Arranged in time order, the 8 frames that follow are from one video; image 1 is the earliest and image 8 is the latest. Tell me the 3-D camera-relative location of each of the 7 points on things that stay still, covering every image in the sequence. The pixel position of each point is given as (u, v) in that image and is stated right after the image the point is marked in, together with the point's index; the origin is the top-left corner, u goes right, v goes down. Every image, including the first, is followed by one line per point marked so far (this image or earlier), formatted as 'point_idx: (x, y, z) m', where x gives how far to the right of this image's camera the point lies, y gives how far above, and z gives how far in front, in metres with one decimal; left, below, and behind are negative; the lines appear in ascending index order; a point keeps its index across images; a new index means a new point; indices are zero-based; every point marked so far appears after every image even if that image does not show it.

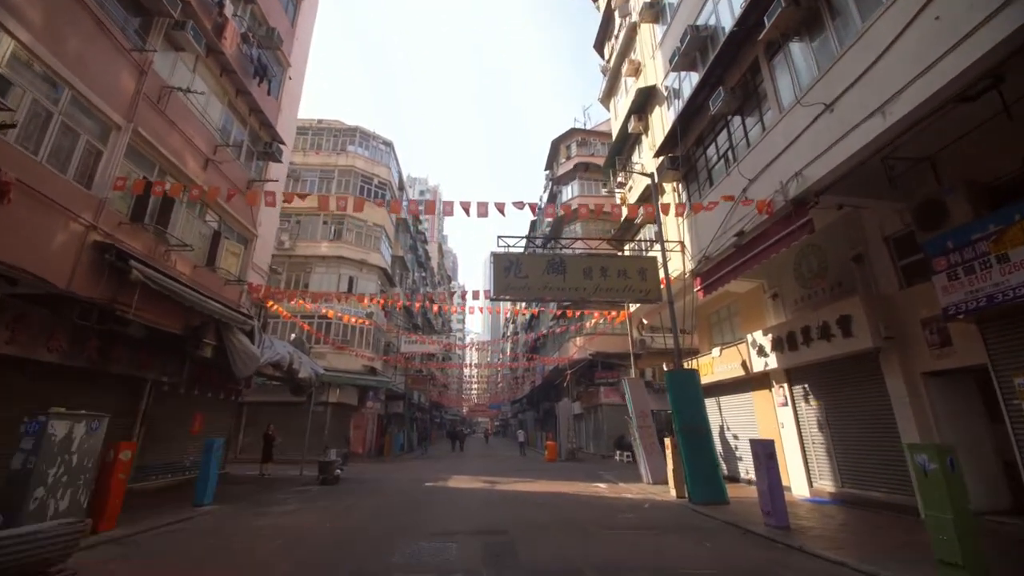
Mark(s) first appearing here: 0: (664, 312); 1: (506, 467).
0: (+7.4, -1.1, +14.6) m
1: (-0.4, -11.4, +19.3) m
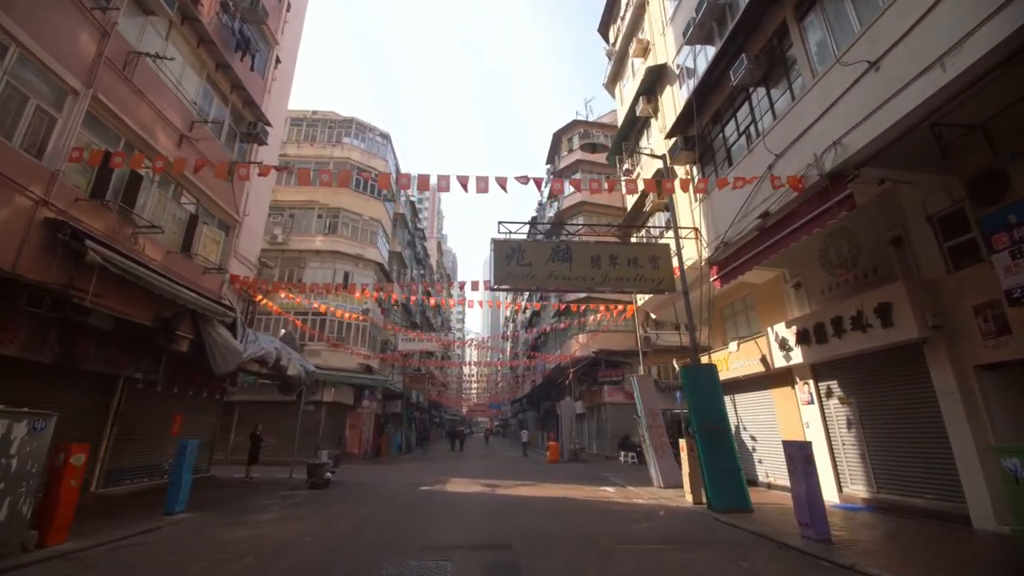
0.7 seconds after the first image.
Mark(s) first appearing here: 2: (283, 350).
0: (+7.4, -0.8, +13.8) m
1: (-0.4, -11.0, +18.5) m
2: (-9.6, -2.6, +12.9) m
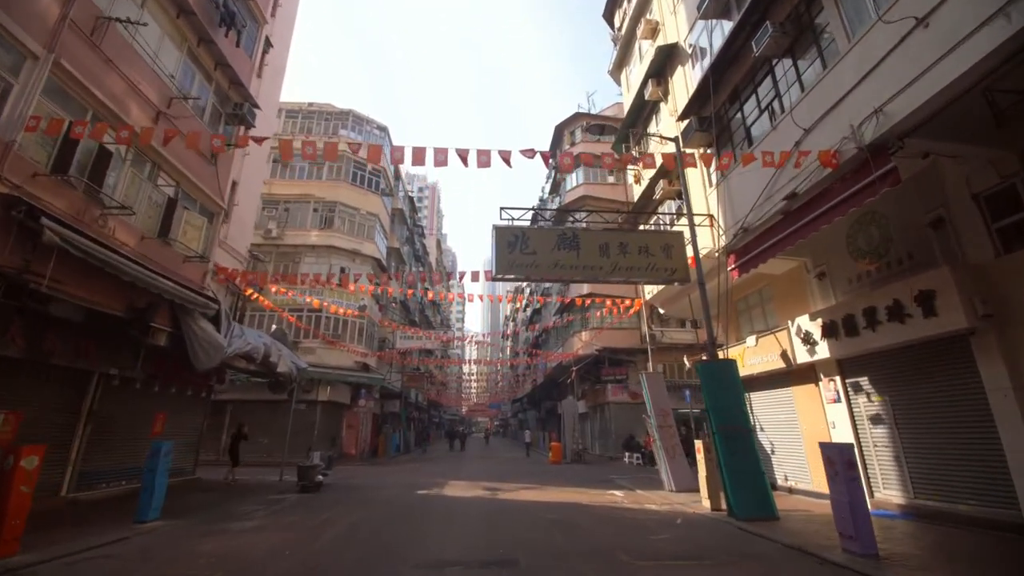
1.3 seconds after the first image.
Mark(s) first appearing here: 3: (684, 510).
0: (+7.5, -0.5, +13.1) m
1: (-0.3, -10.7, +17.8) m
2: (-9.5, -2.3, +12.2) m
3: (+4.8, -6.2, +8.5) m
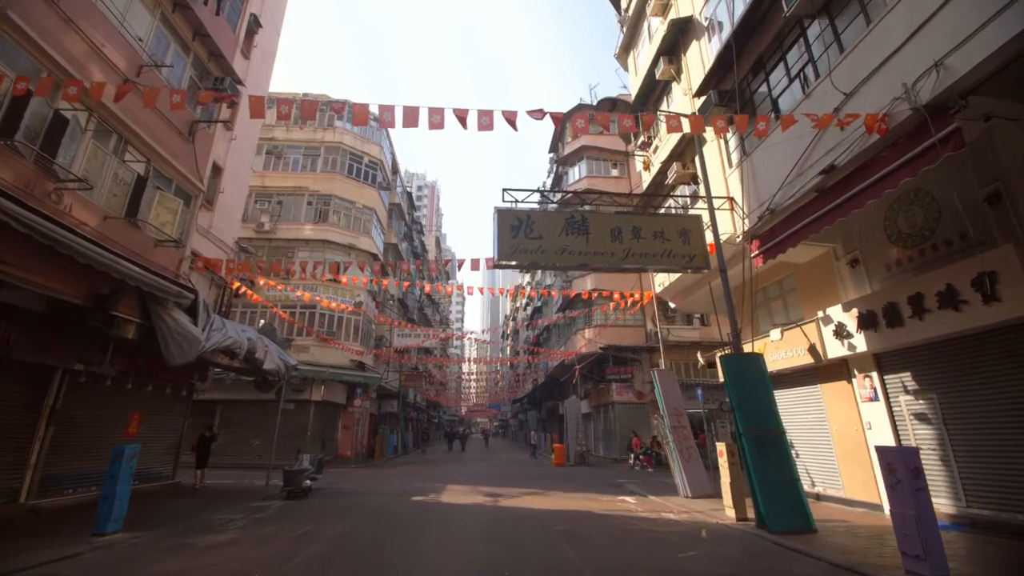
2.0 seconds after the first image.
0: (+7.6, -0.1, +12.3) m
1: (-0.2, -10.3, +17.0) m
2: (-9.4, -1.9, +11.4) m
3: (+4.9, -5.9, +7.7) m
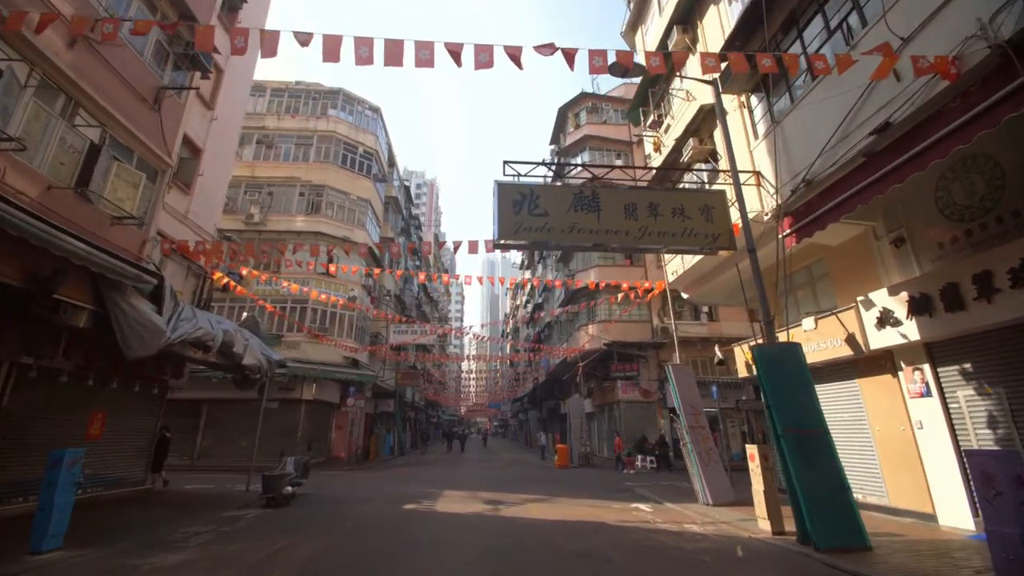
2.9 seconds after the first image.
0: (+7.6, +0.3, +11.4) m
1: (-0.2, -9.9, +16.1) m
2: (-9.4, -1.5, +10.4) m
3: (+5.0, -5.4, +6.8) m
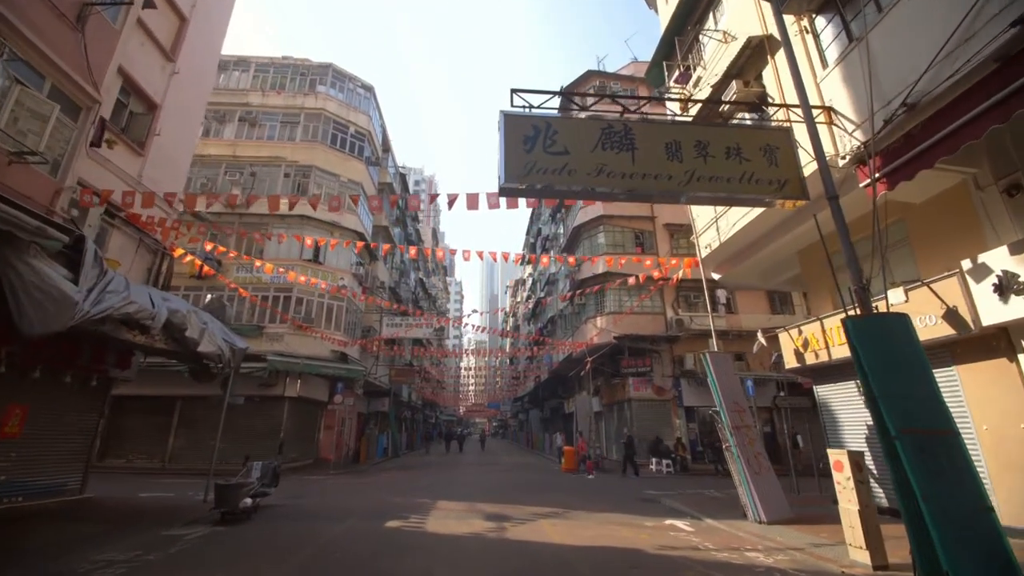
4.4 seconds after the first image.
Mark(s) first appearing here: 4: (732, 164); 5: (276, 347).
0: (+7.8, +1.1, +9.7) m
1: (0.0, -9.1, +14.4) m
2: (-9.2, -0.7, +8.7) m
3: (+5.2, -4.6, +5.1) m
4: (+4.4, +2.5, +6.2) m
5: (-14.2, -3.5, +18.5) m
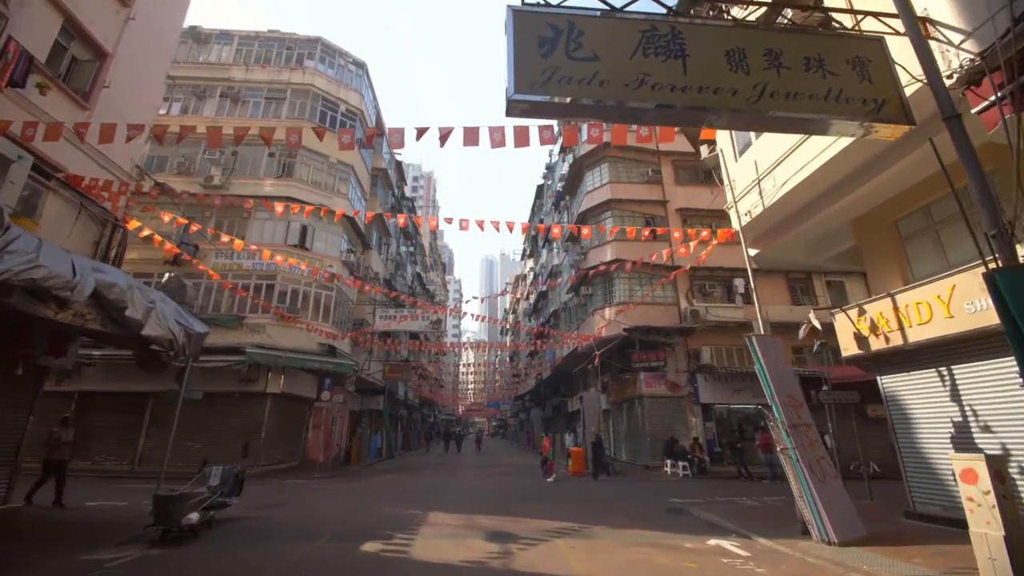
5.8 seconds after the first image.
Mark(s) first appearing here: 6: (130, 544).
0: (+8.0, +1.8, +8.3) m
1: (+0.1, -8.4, +12.9) m
2: (-9.0, 0.0, +7.2) m
3: (+5.3, -3.9, +3.7) m
4: (+4.5, +3.2, +4.7) m
5: (-14.1, -2.8, +17.0) m
6: (-8.0, -5.3, +6.4) m
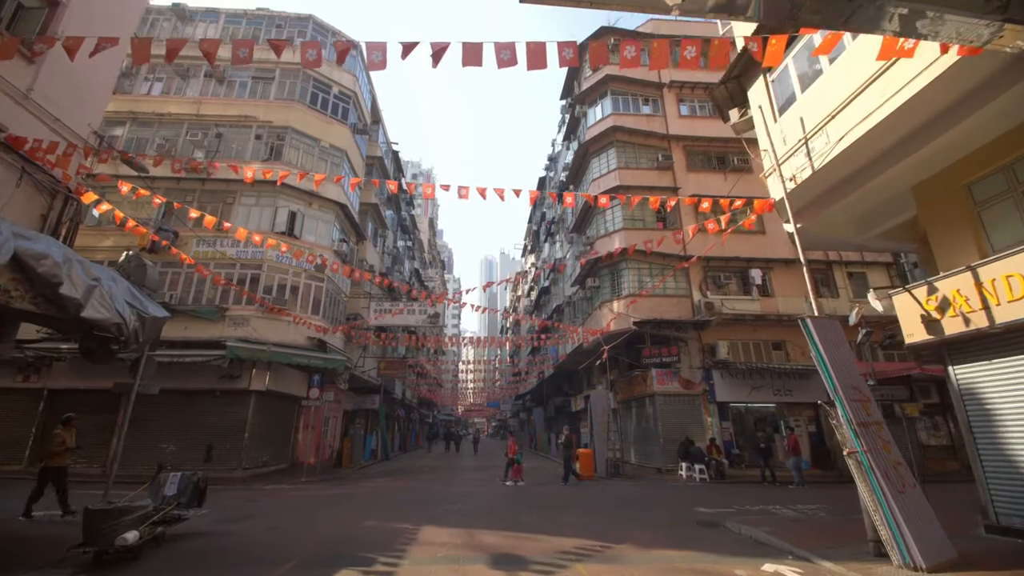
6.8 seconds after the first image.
0: (+8.2, +2.3, +7.1) m
1: (+0.3, -7.9, +11.7) m
2: (-8.8, +0.6, +6.0) m
3: (+5.5, -3.4, +2.5) m
4: (+4.7, +3.7, +3.6) m
5: (-14.0, -2.3, +15.8) m
6: (-7.8, -4.8, +5.2) m
